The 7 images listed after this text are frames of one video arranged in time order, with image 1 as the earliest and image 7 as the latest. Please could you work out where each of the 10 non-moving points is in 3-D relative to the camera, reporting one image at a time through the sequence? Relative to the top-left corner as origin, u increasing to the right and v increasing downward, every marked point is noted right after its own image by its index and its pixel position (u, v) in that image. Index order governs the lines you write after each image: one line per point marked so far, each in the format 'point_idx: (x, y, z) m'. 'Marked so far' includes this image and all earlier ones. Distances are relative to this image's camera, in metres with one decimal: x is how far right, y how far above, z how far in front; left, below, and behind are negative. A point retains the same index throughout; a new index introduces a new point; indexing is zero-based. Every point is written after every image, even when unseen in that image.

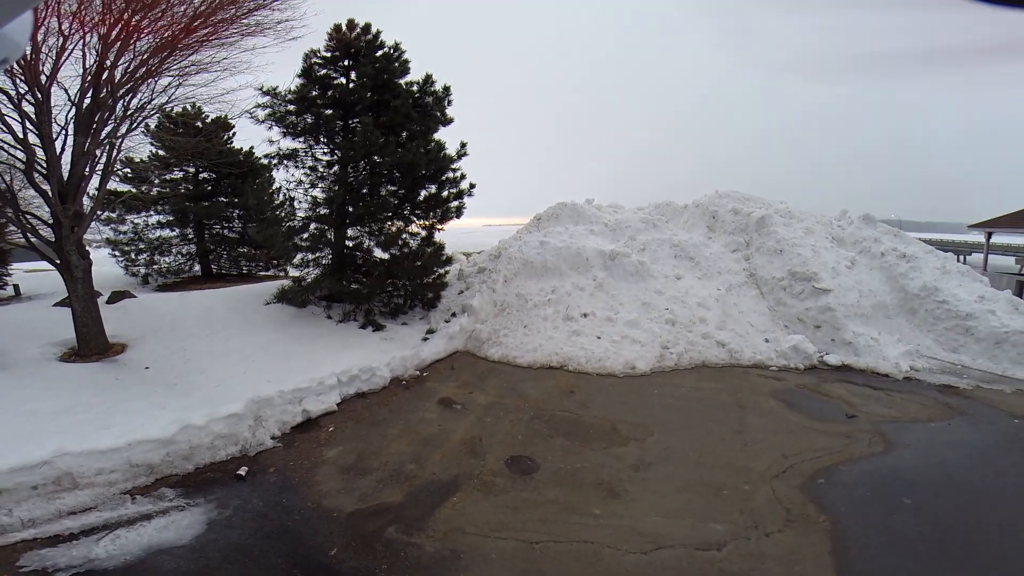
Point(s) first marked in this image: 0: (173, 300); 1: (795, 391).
0: (-4.4, -0.3, +6.3) m
1: (+2.8, -1.0, +4.8) m
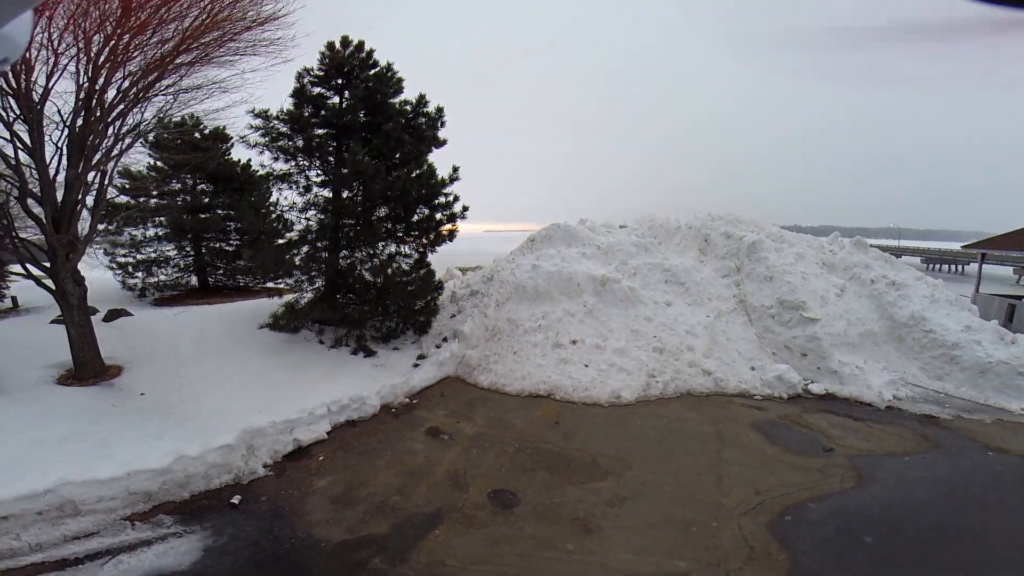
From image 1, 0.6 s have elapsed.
0: (-4.6, -0.6, +6.4) m
1: (+2.6, -1.3, +4.9) m
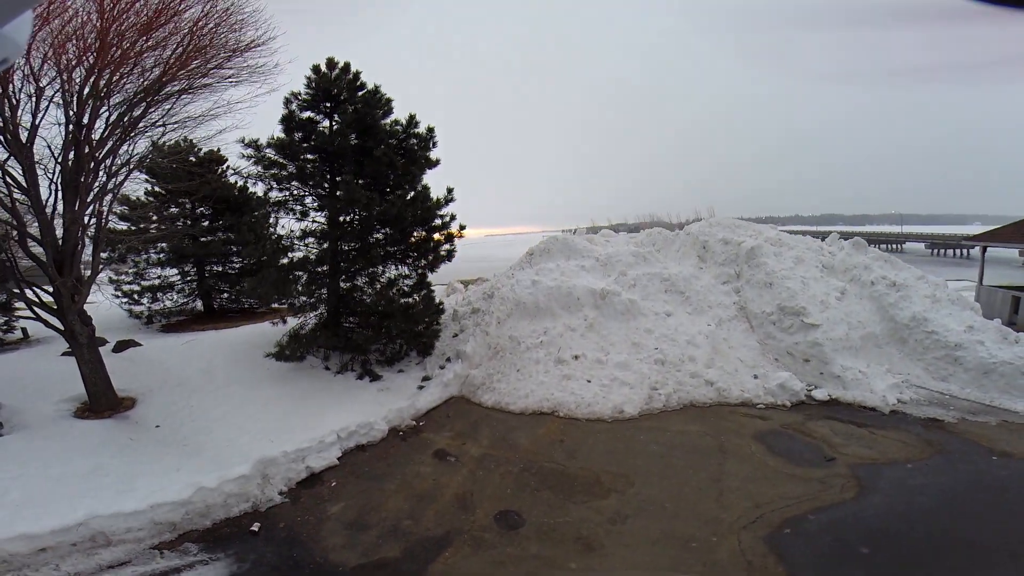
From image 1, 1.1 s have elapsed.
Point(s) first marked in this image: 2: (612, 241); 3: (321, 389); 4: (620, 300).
0: (-4.5, -1.0, +6.6) m
1: (+2.7, -1.4, +4.9) m
2: (+2.0, +0.9, +9.7) m
3: (-2.3, -1.3, +5.9) m
4: (+1.6, -0.2, +7.2) m
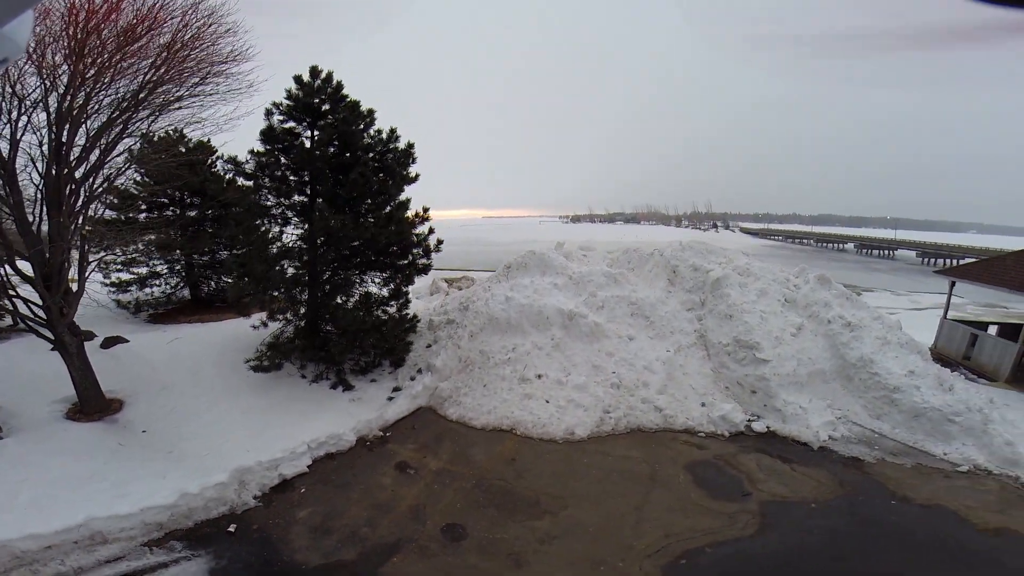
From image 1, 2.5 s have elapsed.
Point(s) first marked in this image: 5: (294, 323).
0: (-5.0, -0.9, +7.0) m
1: (+2.2, -1.9, +5.4) m
2: (+1.6, +0.6, +10.2) m
3: (-2.8, -1.4, +6.3) m
4: (+1.2, -0.5, +7.7) m
5: (-3.0, -0.5, +6.8) m
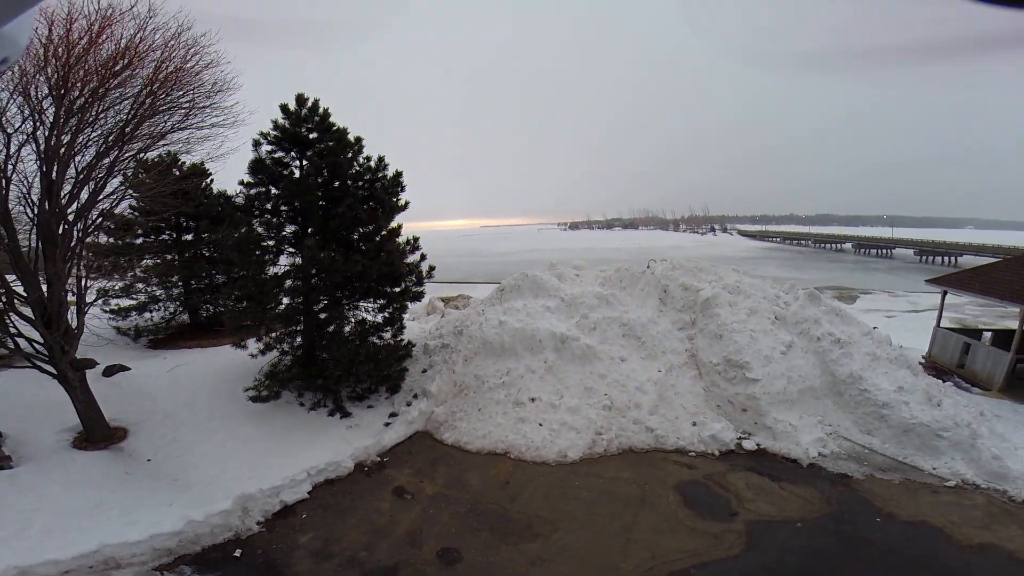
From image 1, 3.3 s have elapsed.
0: (-5.1, -1.4, +7.1) m
1: (+2.1, -2.2, +5.5) m
2: (+1.5, +0.2, +10.4) m
3: (-2.9, -1.8, +6.5) m
4: (+1.1, -0.9, +7.8) m
5: (-3.2, -0.9, +7.0) m
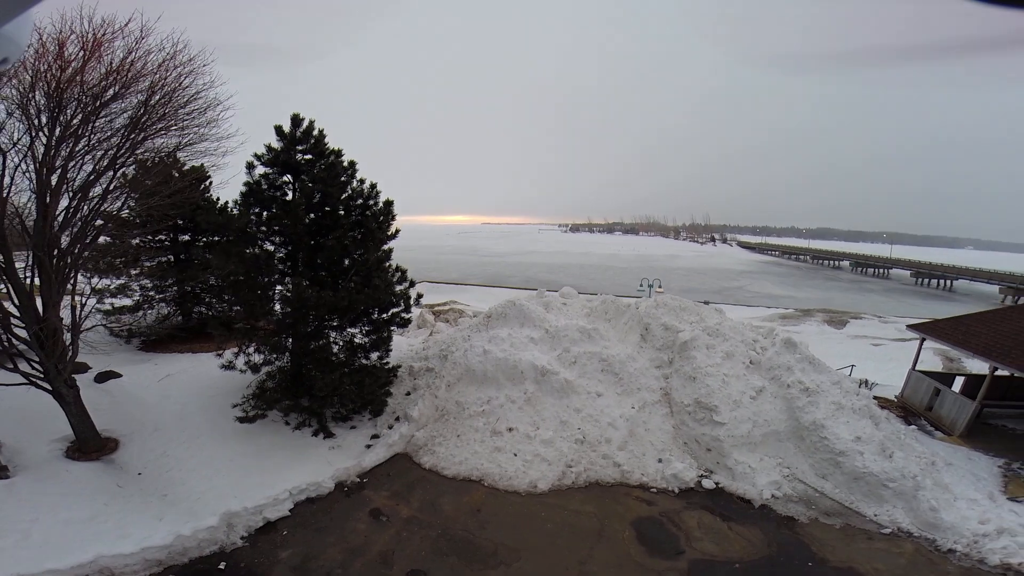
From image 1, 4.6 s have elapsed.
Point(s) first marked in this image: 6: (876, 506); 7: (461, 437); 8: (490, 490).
0: (-5.4, -1.7, +7.6) m
1: (+1.8, -2.9, +6.0) m
2: (+1.3, -0.5, +10.9) m
3: (-3.2, -2.2, +7.0) m
4: (+0.8, -1.5, +8.4) m
5: (-3.4, -1.3, +7.5) m
6: (+5.1, -3.1, +6.9) m
7: (-0.7, -2.3, +7.4) m
8: (-0.3, -2.7, +6.5) m
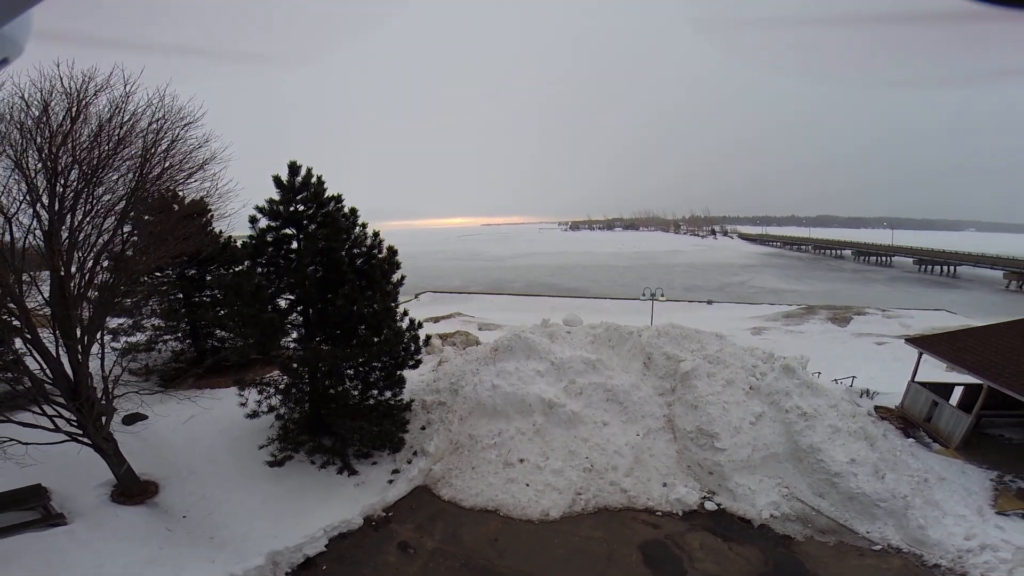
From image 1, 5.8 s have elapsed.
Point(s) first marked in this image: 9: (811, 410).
0: (-5.2, -2.6, +8.2) m
1: (+2.0, -3.4, +6.5) m
2: (+1.5, -1.3, +11.5) m
3: (-3.0, -3.0, +7.5) m
4: (+1.0, -2.2, +8.9) m
5: (-3.3, -2.1, +8.1) m
6: (+5.3, -3.5, +7.3) m
7: (-0.5, -2.9, +7.9) m
8: (-0.1, -3.3, +7.0) m
9: (+5.5, -2.2, +9.3) m
